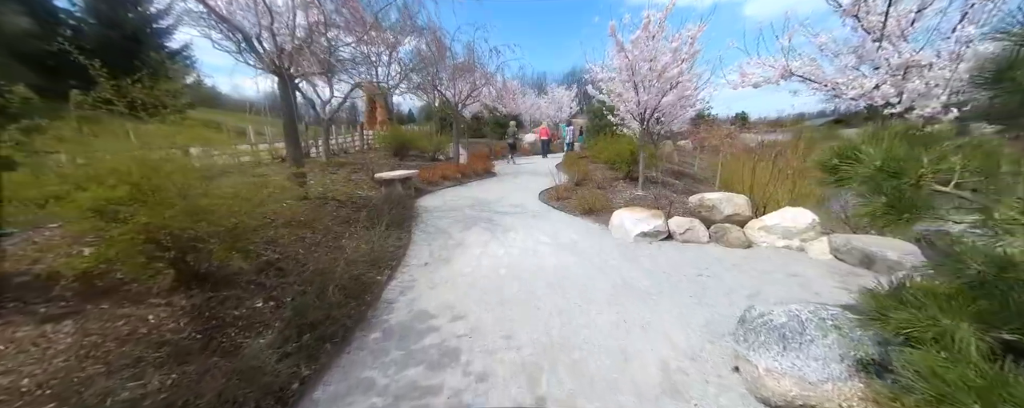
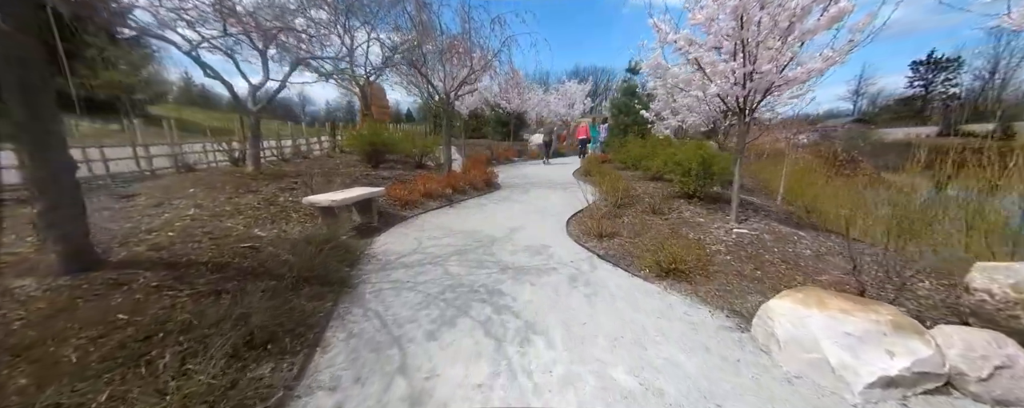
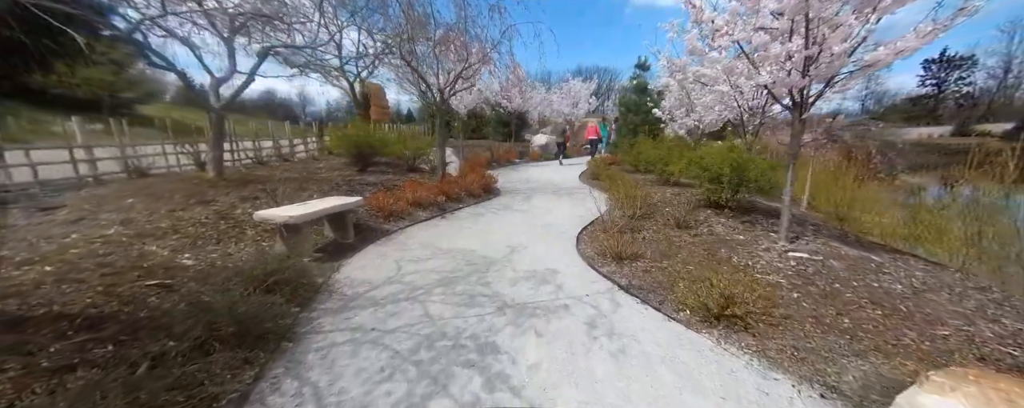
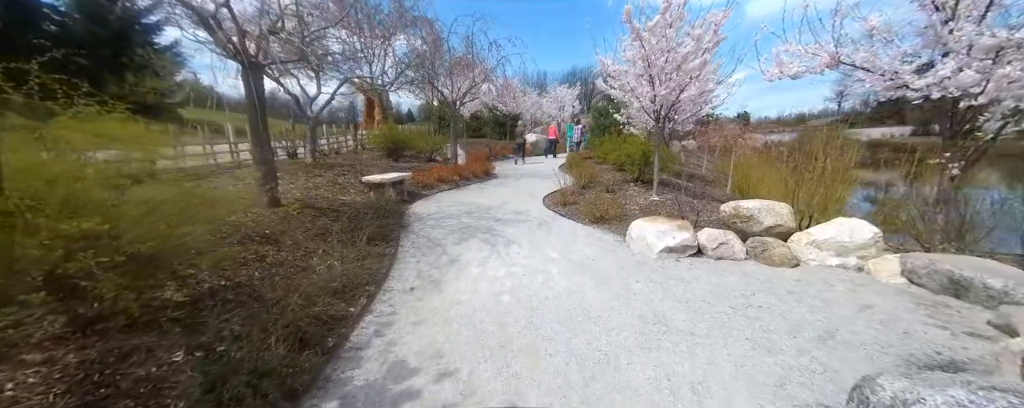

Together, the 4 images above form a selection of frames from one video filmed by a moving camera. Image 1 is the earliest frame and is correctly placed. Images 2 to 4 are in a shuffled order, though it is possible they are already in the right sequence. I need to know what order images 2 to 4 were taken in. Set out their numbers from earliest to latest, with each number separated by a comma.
4, 2, 3
